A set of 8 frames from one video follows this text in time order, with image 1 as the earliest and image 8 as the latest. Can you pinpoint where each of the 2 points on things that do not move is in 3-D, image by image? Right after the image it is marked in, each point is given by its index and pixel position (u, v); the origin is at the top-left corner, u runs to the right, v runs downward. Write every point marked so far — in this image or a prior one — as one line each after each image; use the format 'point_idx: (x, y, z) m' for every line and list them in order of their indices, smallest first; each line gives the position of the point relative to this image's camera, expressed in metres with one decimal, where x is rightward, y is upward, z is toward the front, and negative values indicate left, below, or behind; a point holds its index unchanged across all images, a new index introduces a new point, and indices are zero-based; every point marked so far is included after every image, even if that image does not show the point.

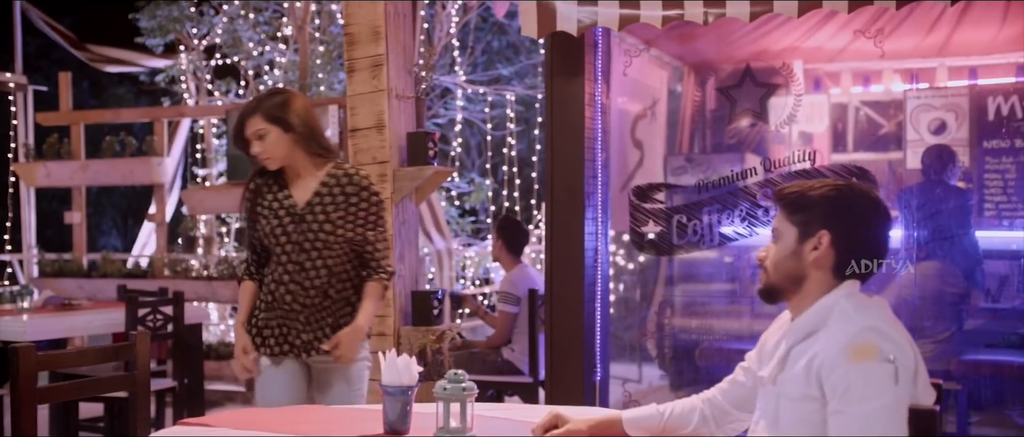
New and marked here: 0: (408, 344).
0: (-0.3, -0.4, +3.4) m
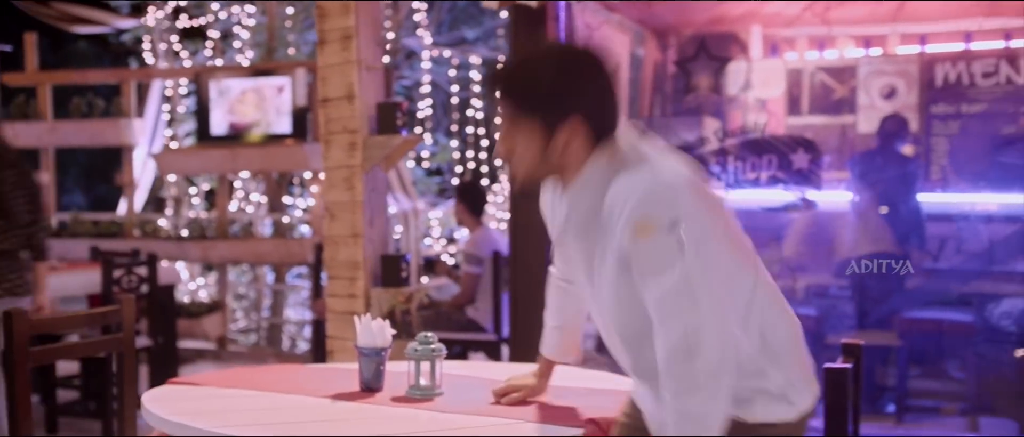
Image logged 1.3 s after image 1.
0: (-0.5, -0.3, +3.5) m
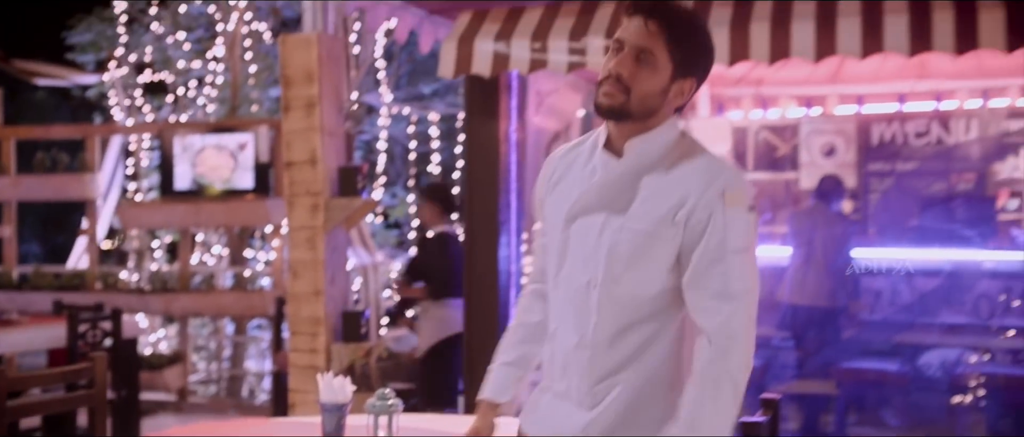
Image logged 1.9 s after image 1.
0: (-0.6, -0.5, +3.7) m
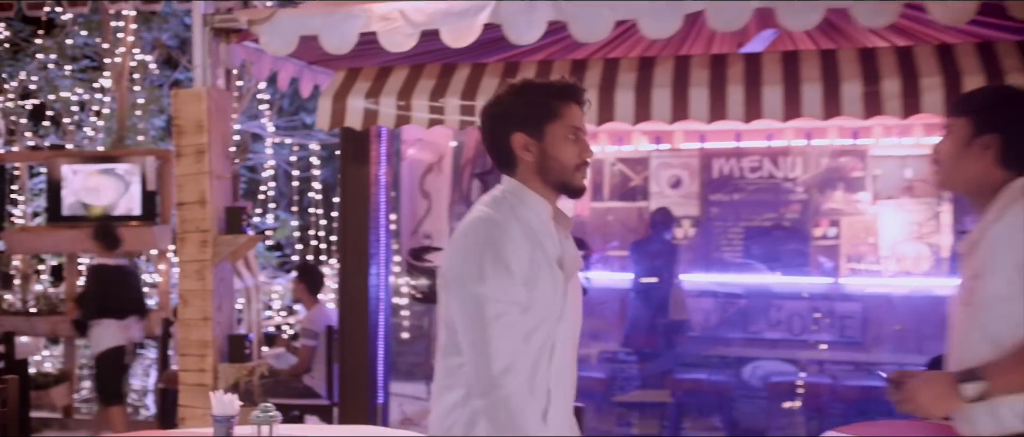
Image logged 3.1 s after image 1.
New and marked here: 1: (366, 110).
0: (-1.2, -0.6, +4.1) m
1: (-0.6, +0.4, +4.2) m
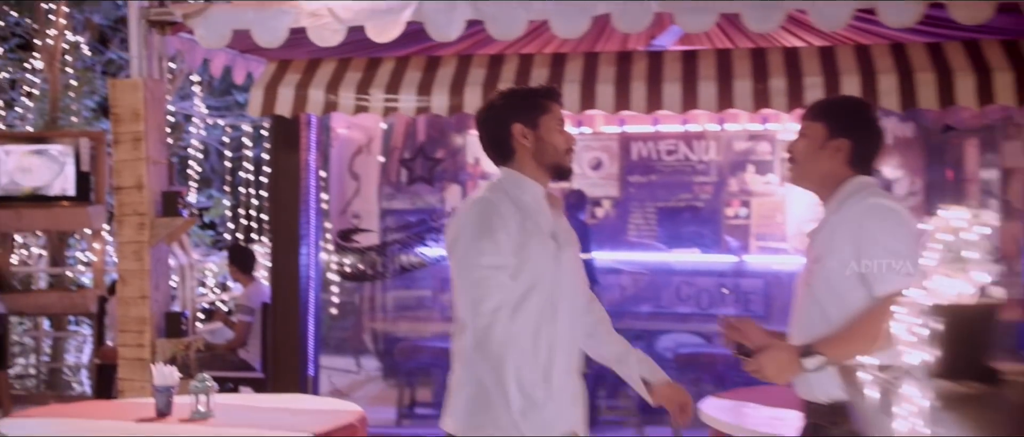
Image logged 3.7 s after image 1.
0: (-1.5, -0.6, +4.4) m
1: (-0.9, +0.5, +4.4) m
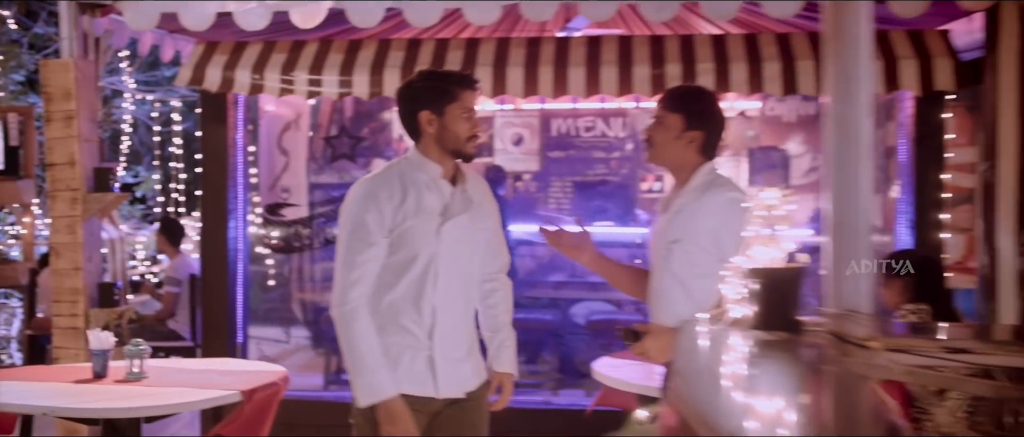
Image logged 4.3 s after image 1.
0: (-1.9, -0.5, +4.6) m
1: (-1.3, +0.6, +4.7) m
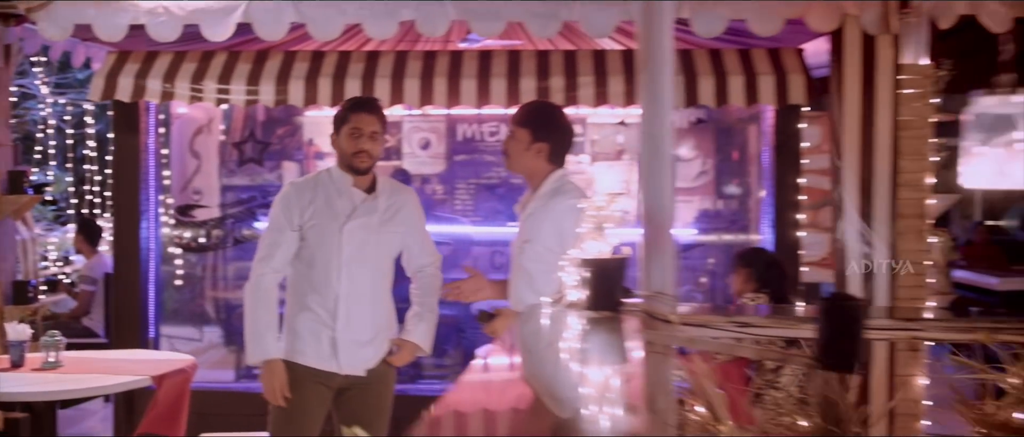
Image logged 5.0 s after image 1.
0: (-2.3, -0.5, +4.8) m
1: (-1.8, +0.6, +4.9) m
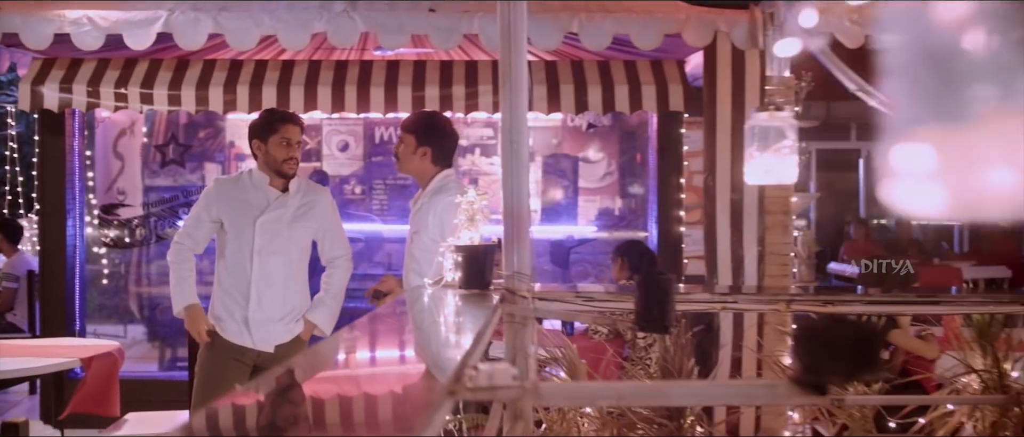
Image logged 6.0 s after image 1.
0: (-2.8, -0.5, +5.1) m
1: (-2.3, +0.6, +5.2) m
